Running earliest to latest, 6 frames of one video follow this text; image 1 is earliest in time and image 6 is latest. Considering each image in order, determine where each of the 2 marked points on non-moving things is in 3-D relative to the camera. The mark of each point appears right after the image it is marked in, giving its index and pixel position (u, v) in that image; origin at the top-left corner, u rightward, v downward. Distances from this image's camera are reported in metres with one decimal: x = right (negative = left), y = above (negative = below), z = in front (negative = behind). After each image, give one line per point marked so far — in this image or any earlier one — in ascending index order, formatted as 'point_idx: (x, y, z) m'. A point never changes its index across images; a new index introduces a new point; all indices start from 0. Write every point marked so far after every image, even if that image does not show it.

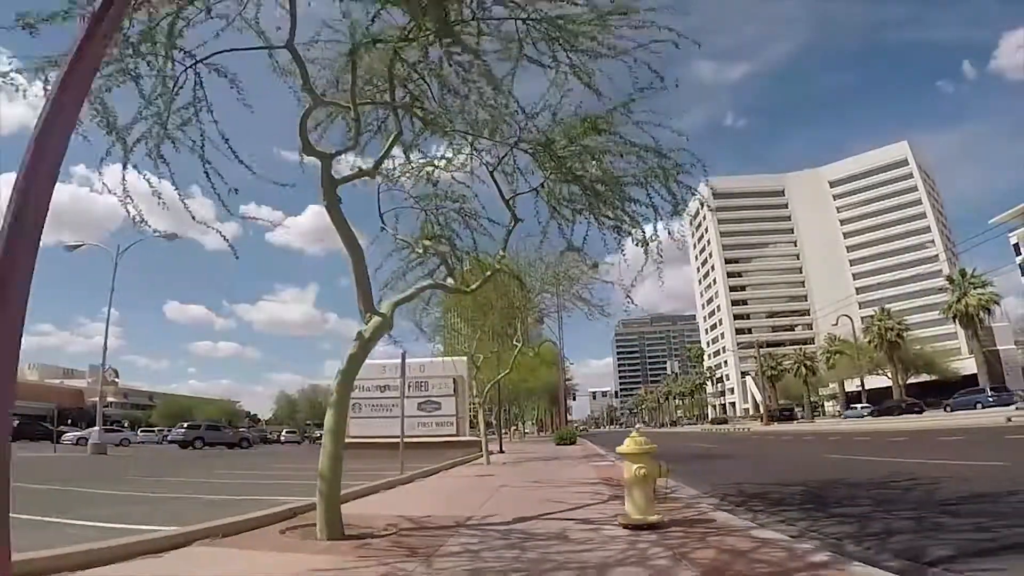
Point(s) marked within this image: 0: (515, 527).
0: (0.0, -2.5, +7.6) m
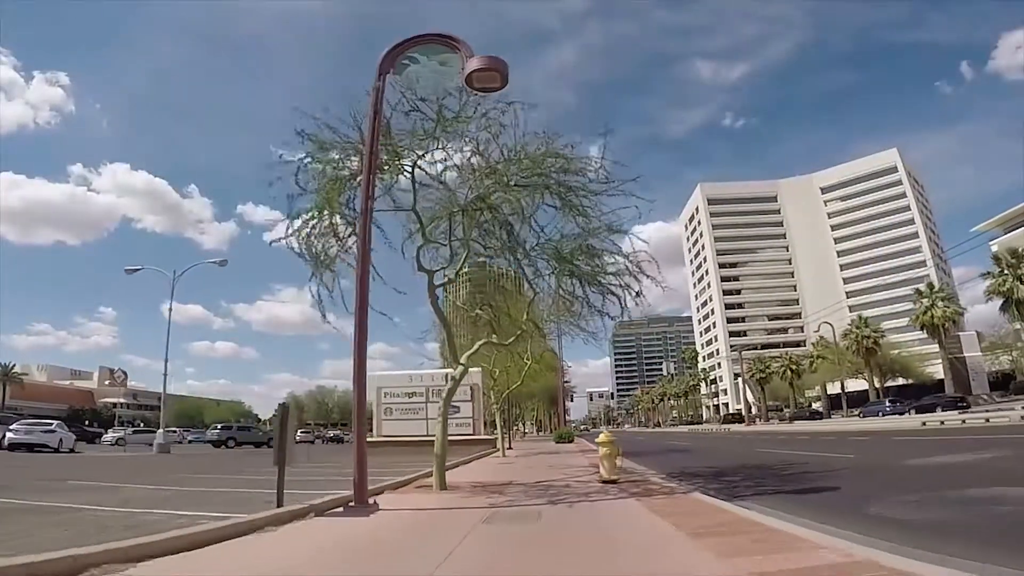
0: (+0.4, -3.4, +11.9) m
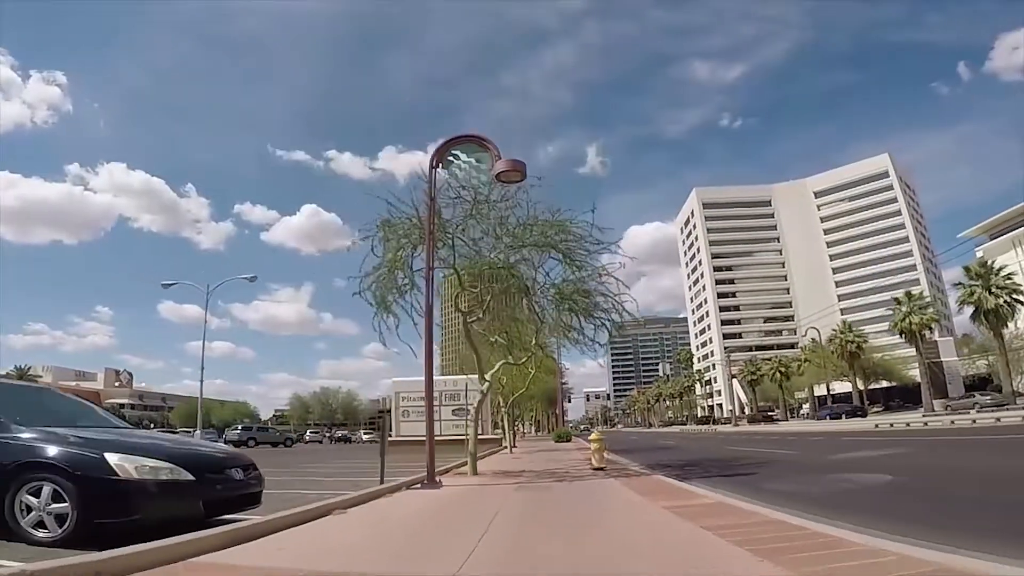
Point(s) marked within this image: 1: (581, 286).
0: (+0.6, -4.1, +15.1) m
1: (+1.5, 0.0, +14.7) m
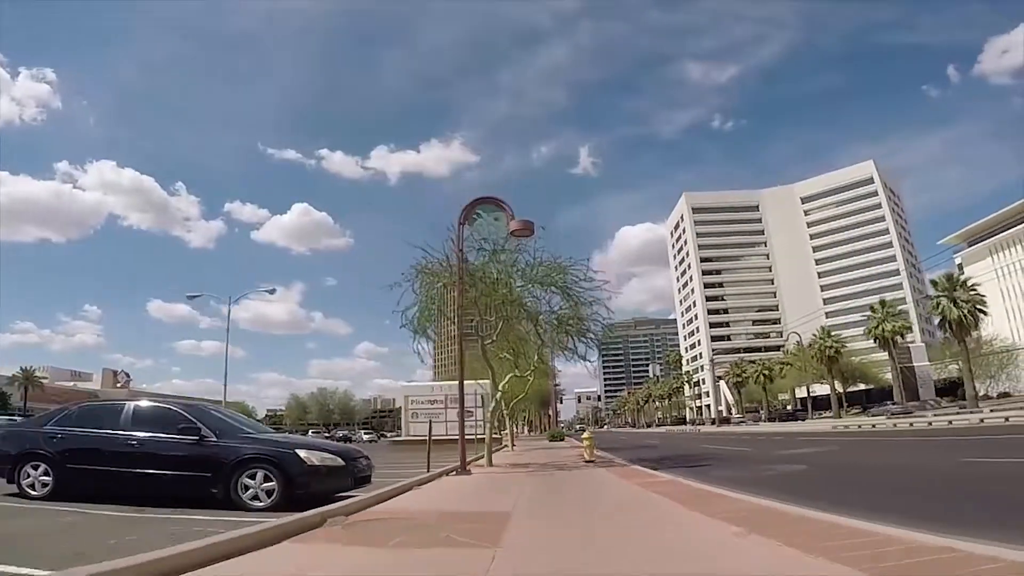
0: (+0.8, -4.8, +18.3) m
1: (+1.6, -0.6, +17.9) m
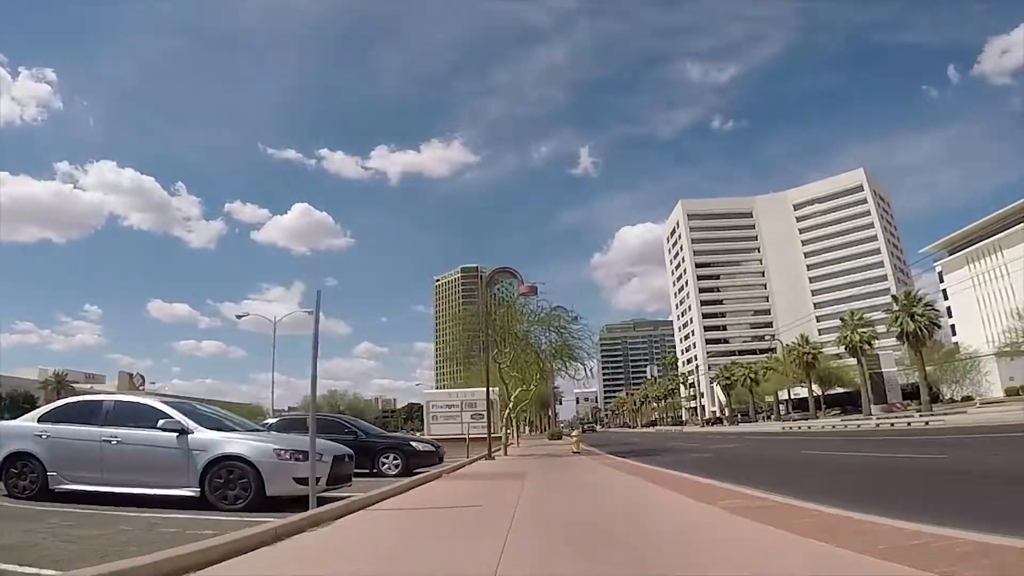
0: (+1.1, -6.1, +24.6) m
1: (+1.9, -1.9, +24.2) m
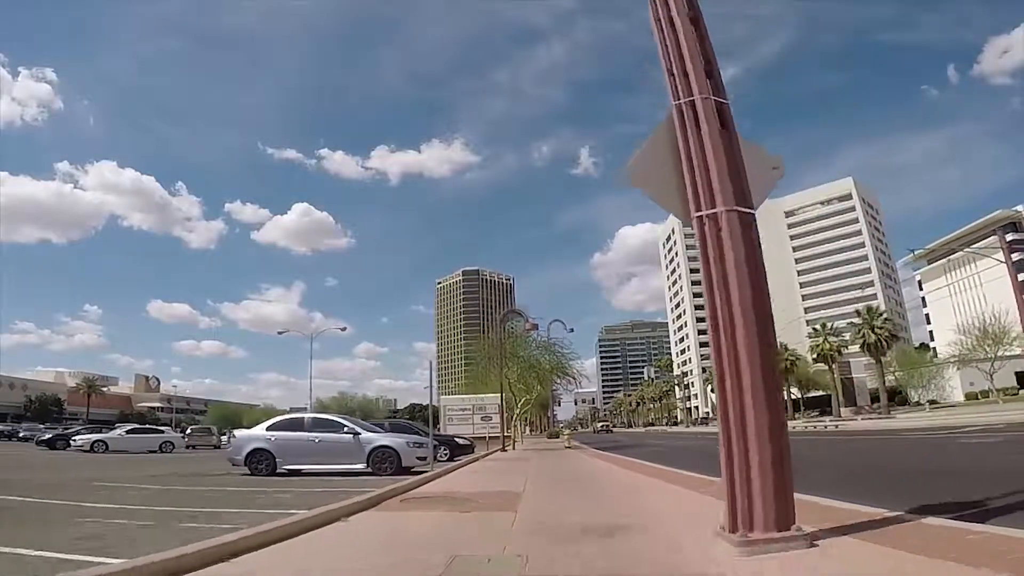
0: (+1.4, -7.5, +31.6) m
1: (+2.2, -3.4, +31.2) m
